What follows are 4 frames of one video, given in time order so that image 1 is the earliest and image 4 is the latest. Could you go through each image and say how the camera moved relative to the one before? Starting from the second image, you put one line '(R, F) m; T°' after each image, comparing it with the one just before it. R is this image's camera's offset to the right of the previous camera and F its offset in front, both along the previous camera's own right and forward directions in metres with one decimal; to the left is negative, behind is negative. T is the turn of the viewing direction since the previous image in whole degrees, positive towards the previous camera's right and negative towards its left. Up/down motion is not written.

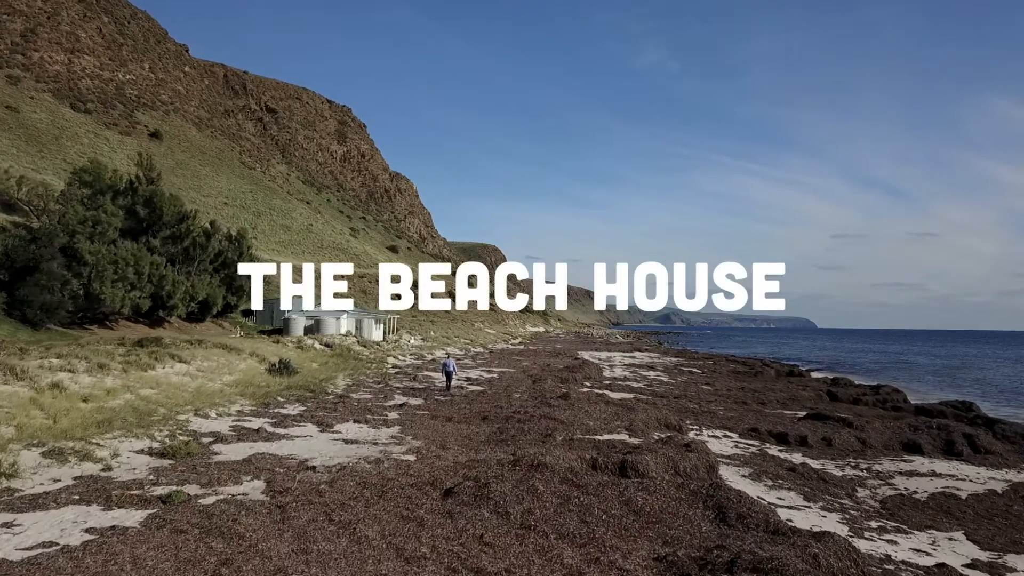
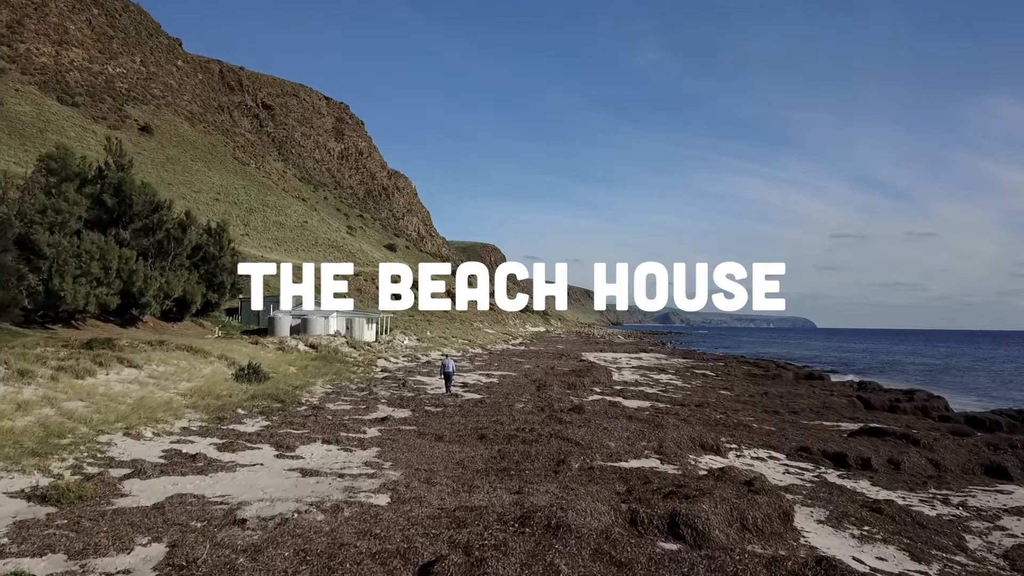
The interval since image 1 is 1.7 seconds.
(-0.1, +2.8) m; 0°
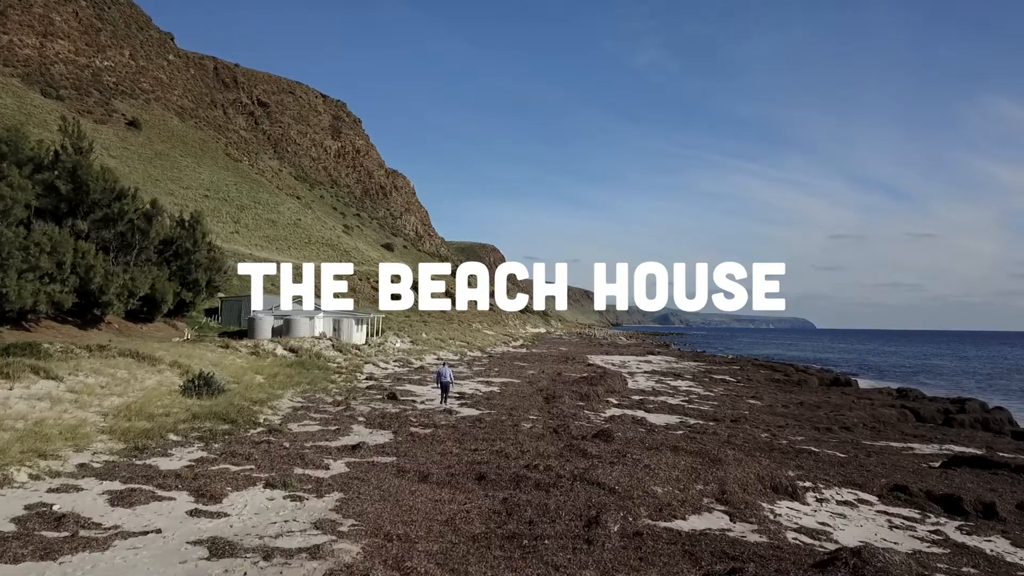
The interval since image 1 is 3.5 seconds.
(-0.2, +3.3) m; 0°
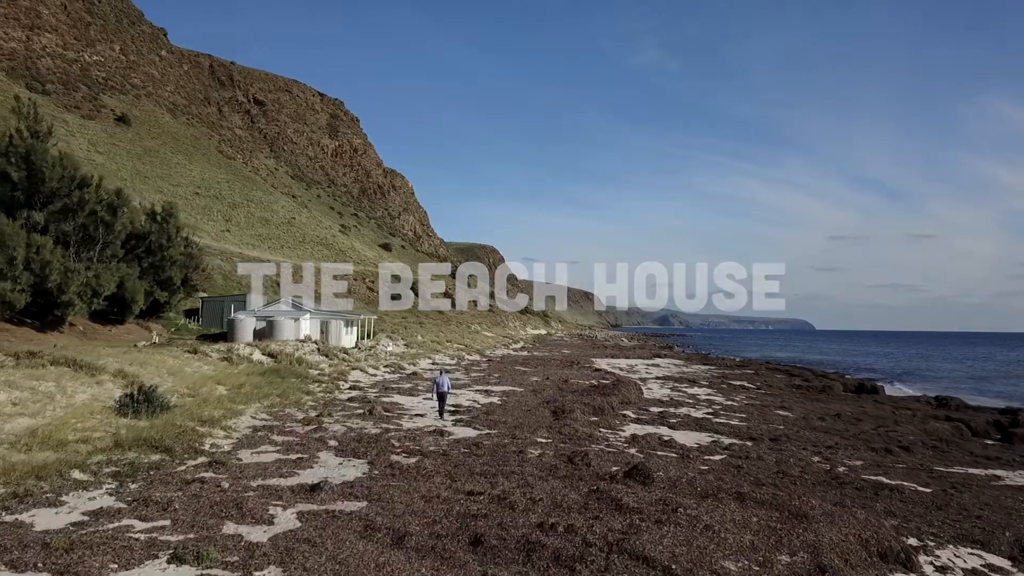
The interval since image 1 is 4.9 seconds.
(-0.1, +2.8) m; 0°
